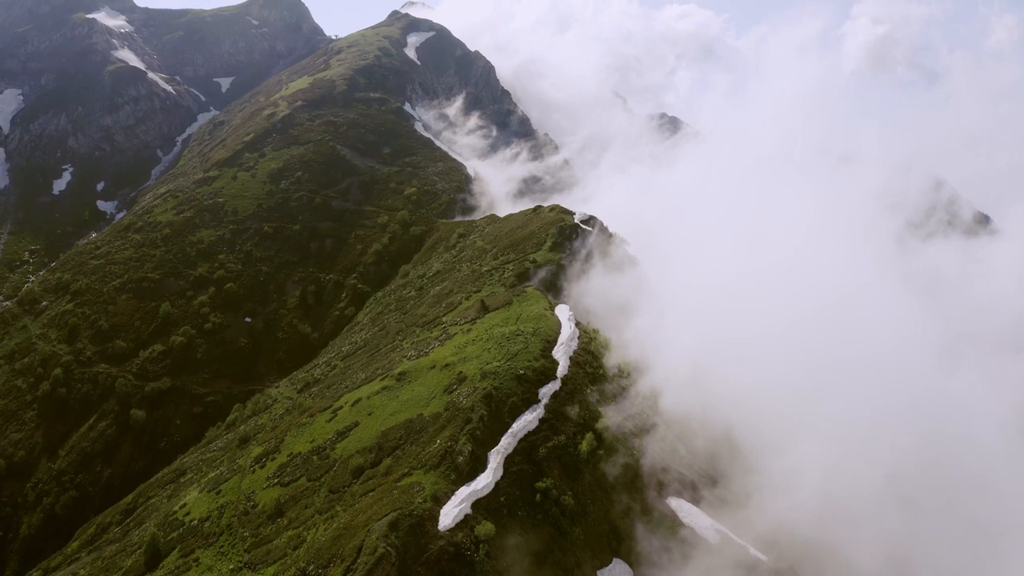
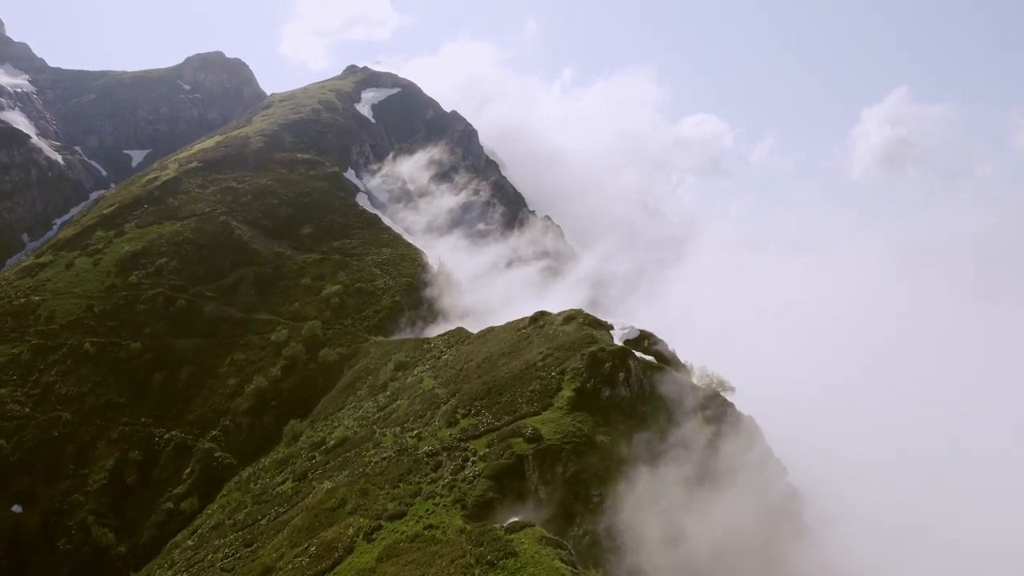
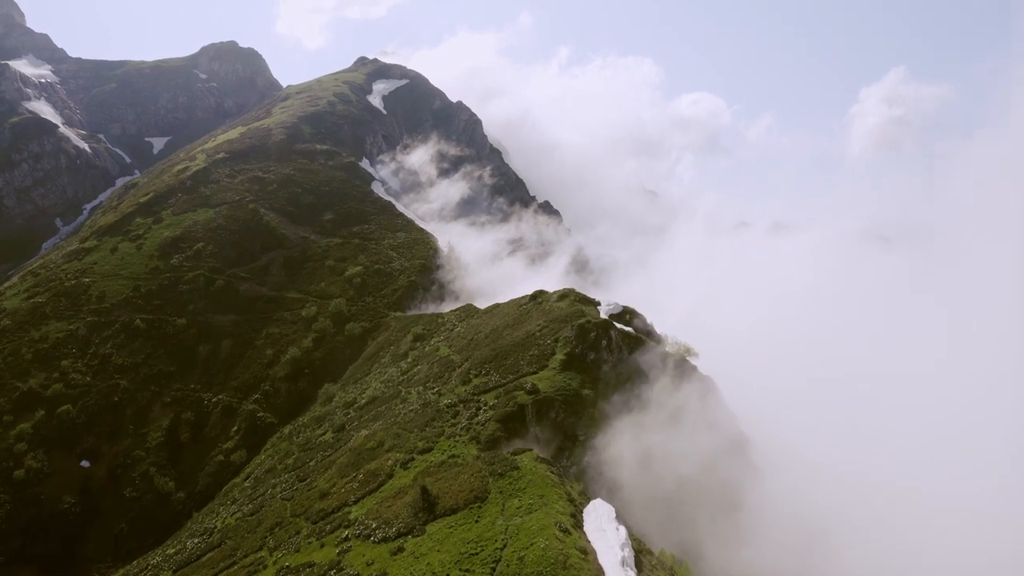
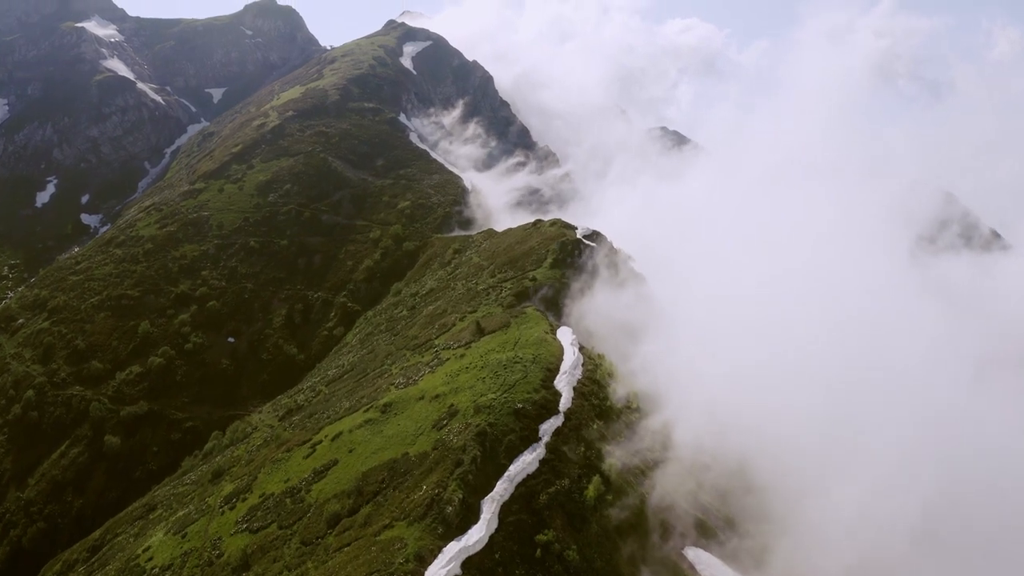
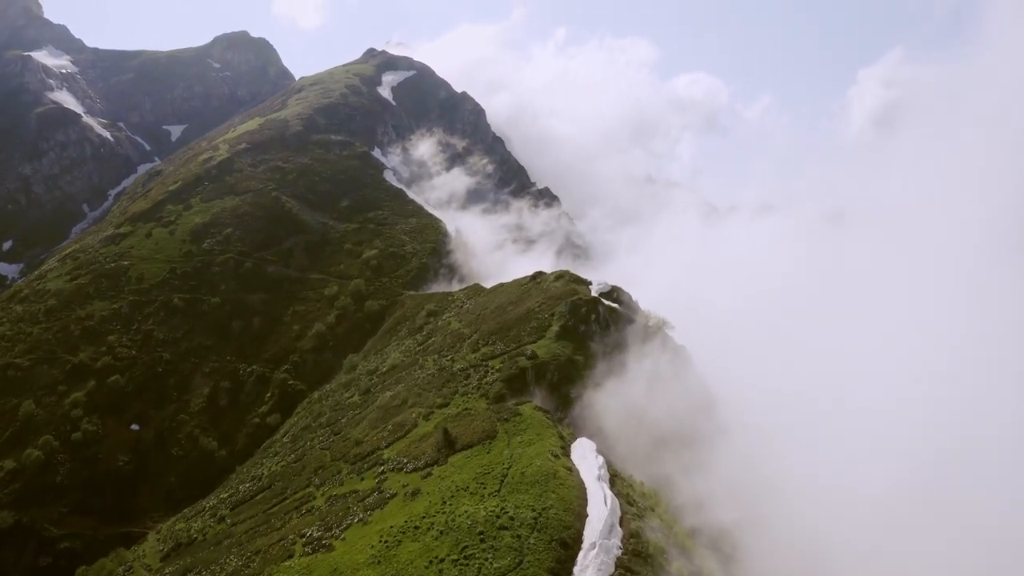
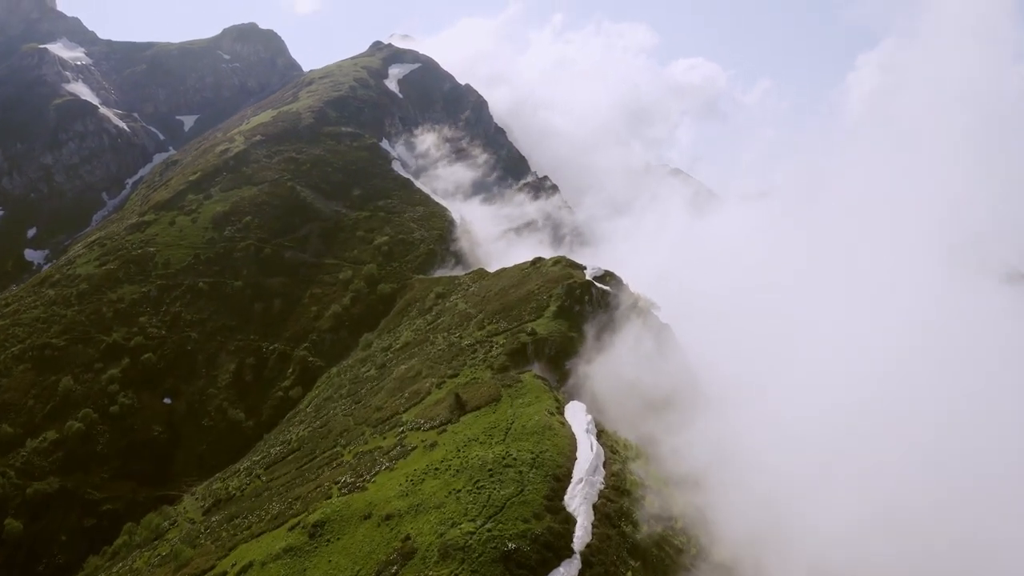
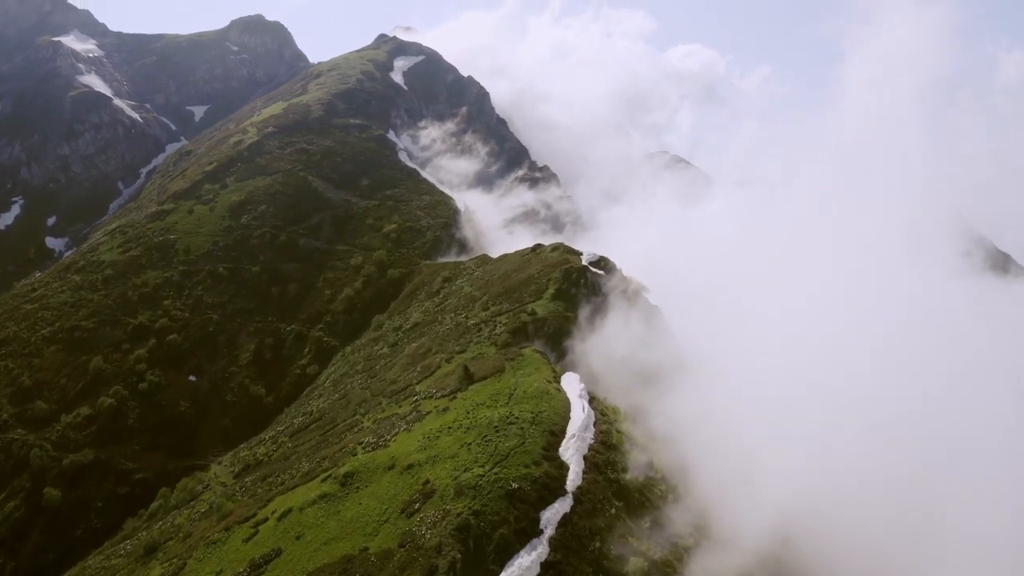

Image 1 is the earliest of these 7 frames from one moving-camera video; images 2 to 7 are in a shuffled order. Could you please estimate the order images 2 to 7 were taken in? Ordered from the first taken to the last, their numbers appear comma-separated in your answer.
4, 7, 6, 5, 3, 2
